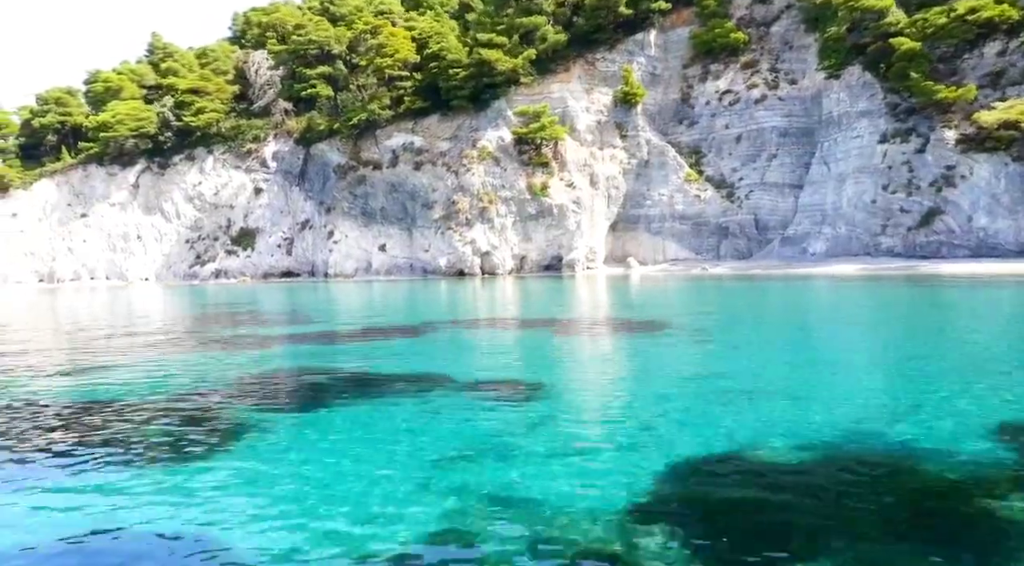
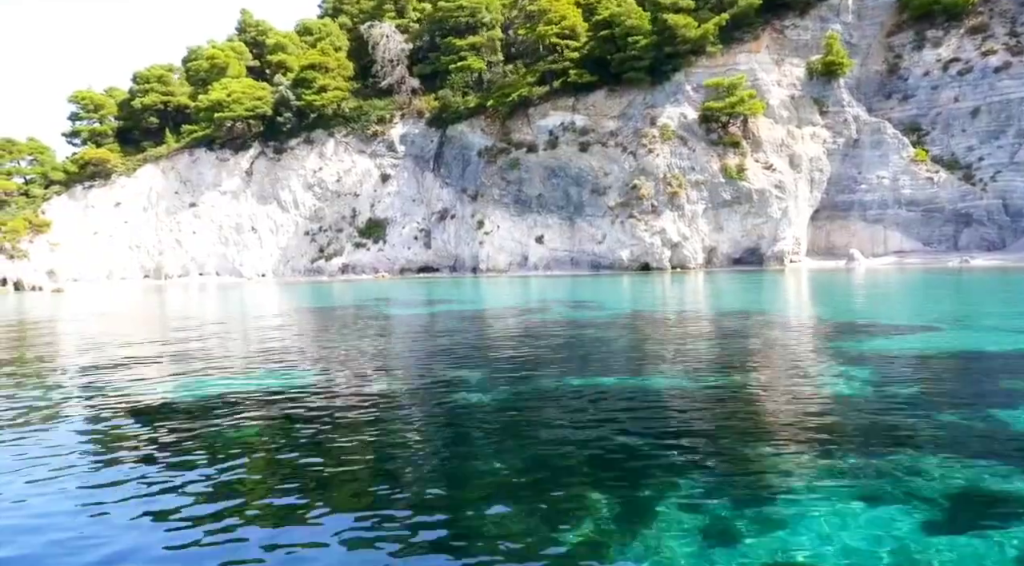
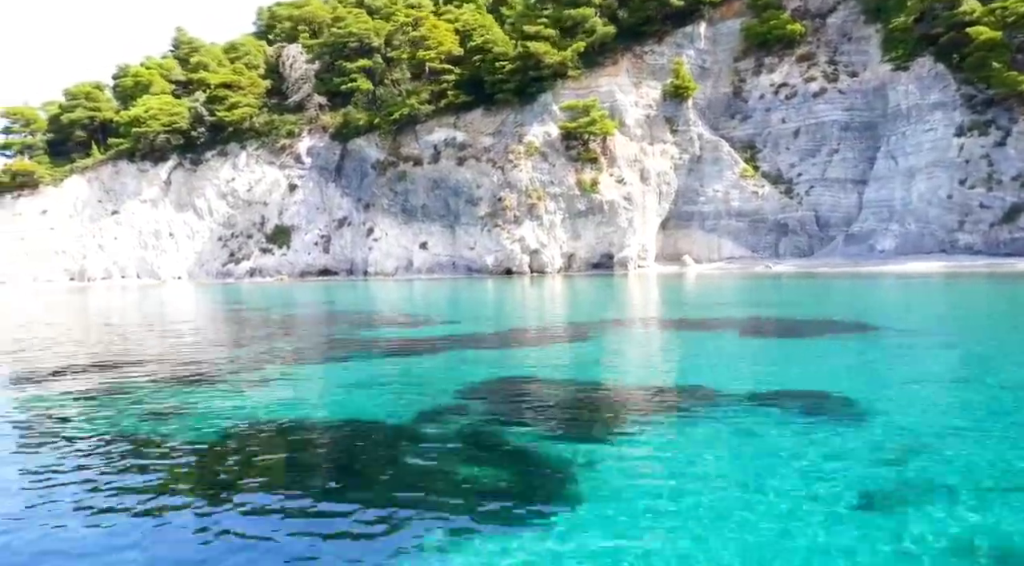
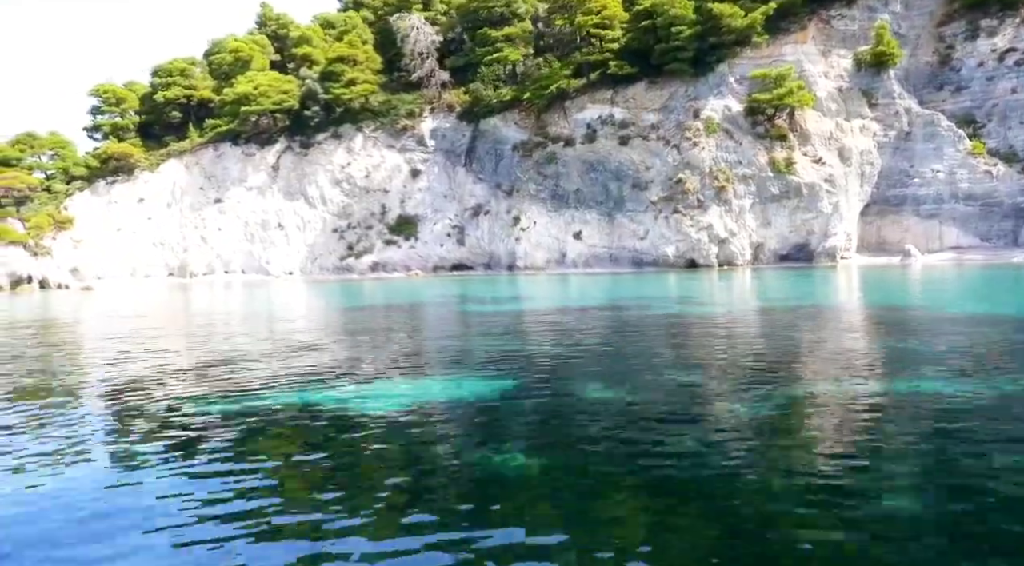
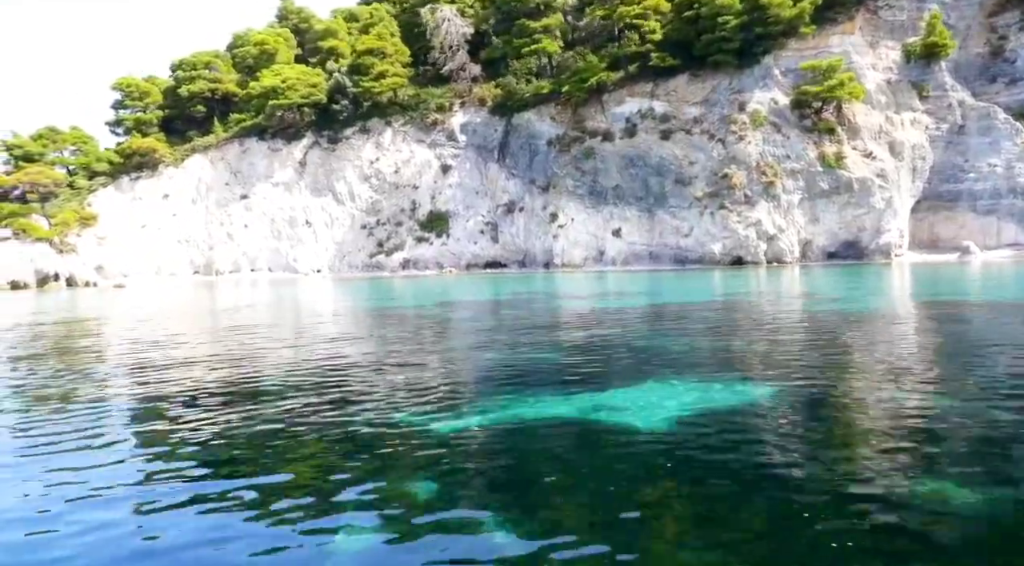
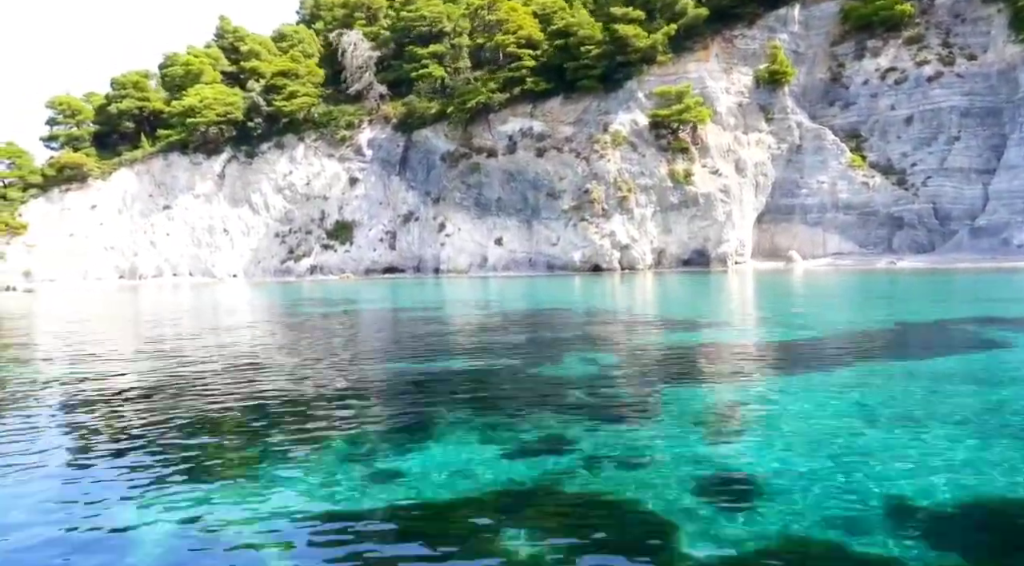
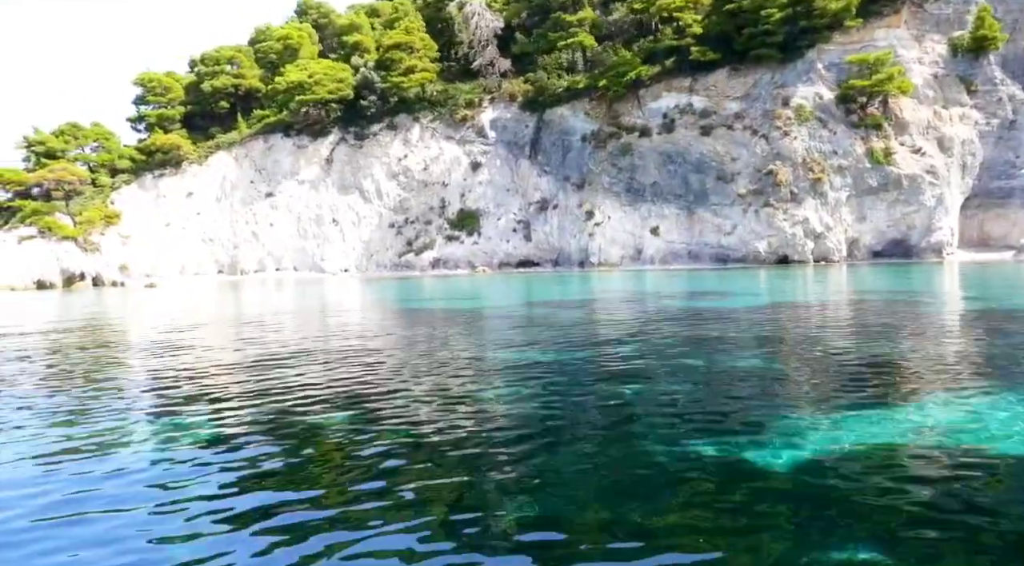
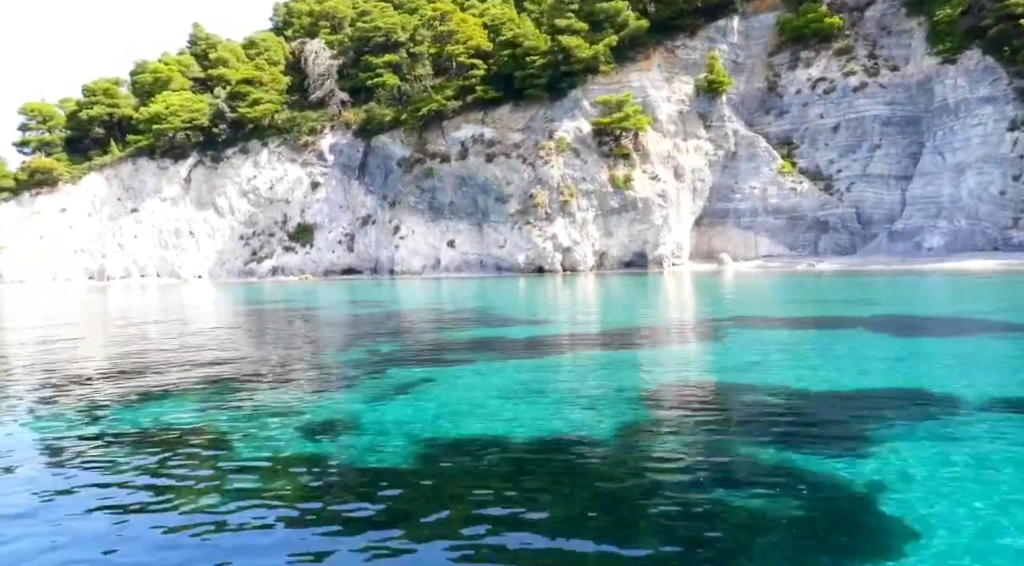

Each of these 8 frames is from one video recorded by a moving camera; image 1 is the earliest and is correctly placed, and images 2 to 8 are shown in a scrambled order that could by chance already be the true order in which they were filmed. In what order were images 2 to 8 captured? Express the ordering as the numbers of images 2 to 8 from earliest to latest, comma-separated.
3, 8, 6, 2, 4, 5, 7
